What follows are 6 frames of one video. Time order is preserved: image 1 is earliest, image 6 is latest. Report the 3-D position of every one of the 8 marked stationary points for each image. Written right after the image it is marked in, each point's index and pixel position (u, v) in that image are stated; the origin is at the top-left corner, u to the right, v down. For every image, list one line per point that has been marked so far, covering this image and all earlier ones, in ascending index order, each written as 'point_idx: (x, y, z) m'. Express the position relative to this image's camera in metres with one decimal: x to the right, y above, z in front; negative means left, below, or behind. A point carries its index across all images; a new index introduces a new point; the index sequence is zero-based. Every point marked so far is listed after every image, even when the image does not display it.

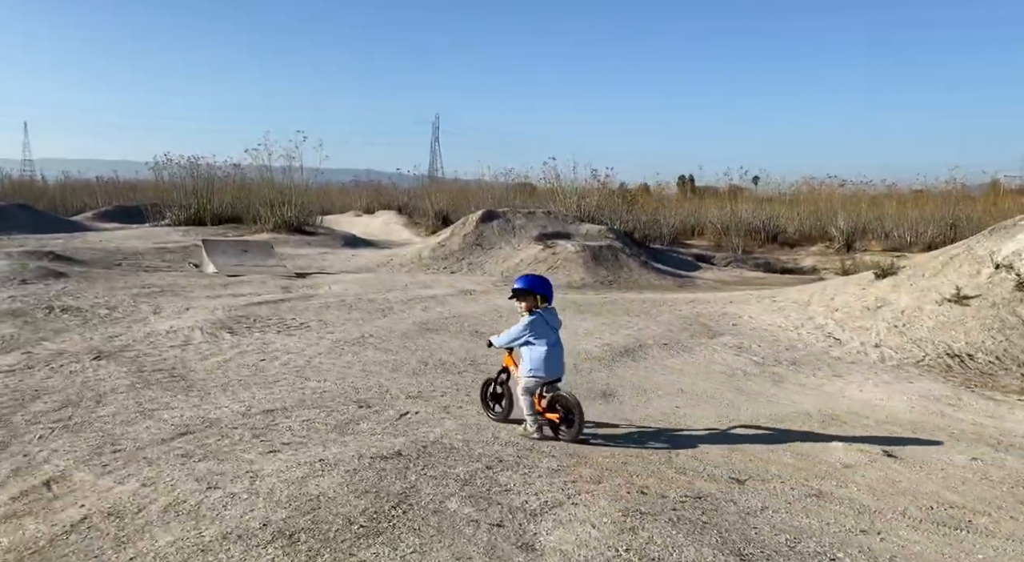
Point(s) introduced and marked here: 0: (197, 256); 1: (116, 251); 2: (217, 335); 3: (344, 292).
0: (-7.7, +0.6, +19.0) m
1: (-9.6, +0.8, +18.8) m
2: (-2.5, -0.5, +6.8) m
3: (-2.4, -0.2, +11.3) m
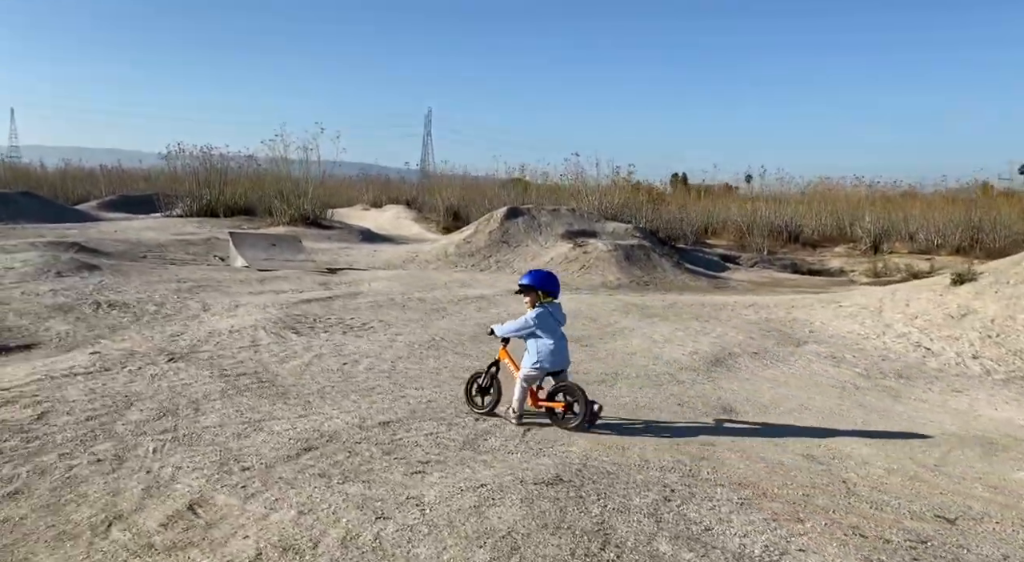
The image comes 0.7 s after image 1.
0: (-7.0, +0.8, +18.9) m
1: (-8.9, +1.0, +18.6) m
2: (-1.9, -0.5, +6.6) m
3: (-1.8, -0.1, +11.1) m
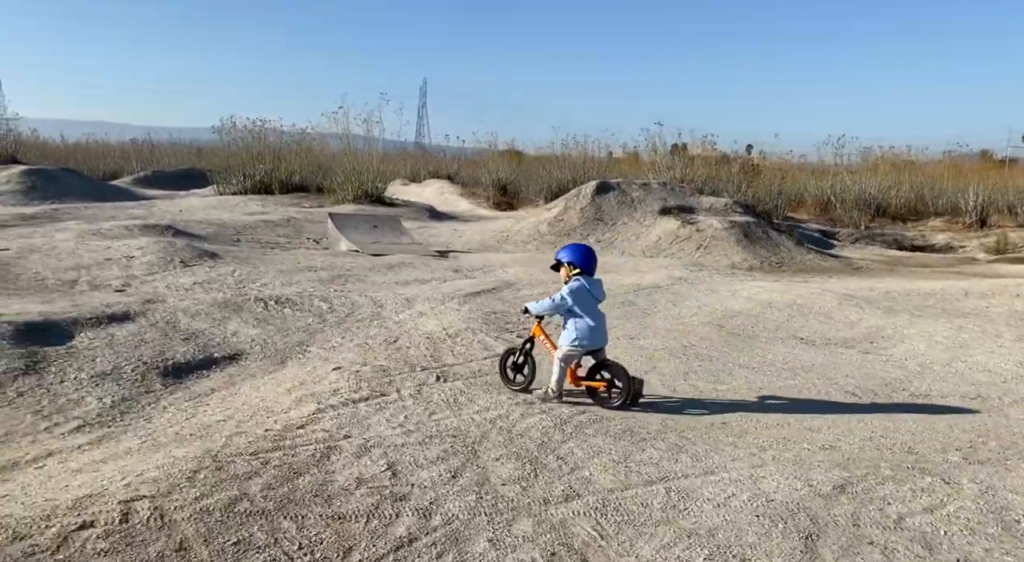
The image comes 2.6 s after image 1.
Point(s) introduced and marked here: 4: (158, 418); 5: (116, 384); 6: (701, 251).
0: (-4.5, +1.2, +18.3) m
1: (-6.4, +1.3, +18.1) m
2: (0.0, -0.5, +5.9) m
3: (+0.4, 0.0, +10.4) m
4: (-1.9, -0.8, +4.2) m
5: (-2.5, -0.7, +4.9) m
6: (+3.8, +0.6, +15.9) m
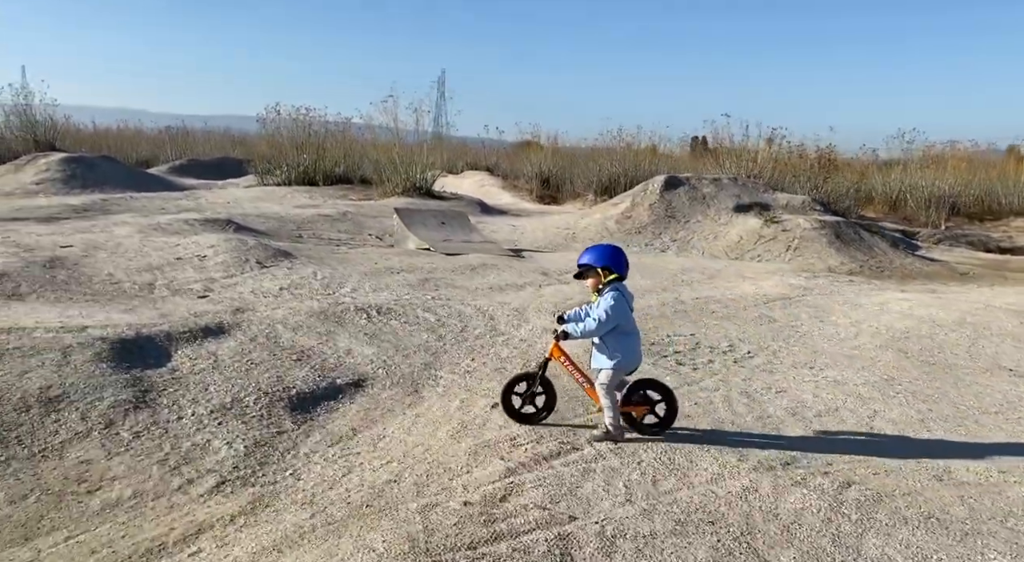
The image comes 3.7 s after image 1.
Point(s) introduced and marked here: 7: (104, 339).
0: (-2.9, +1.2, +17.7) m
1: (-4.8, +1.4, +17.5) m
2: (+1.1, -0.6, +5.1) m
3: (+1.6, -0.1, +9.6) m
4: (-0.9, -0.9, +3.5) m
5: (-1.5, -0.8, +4.2) m
6: (+5.3, +0.5, +15.0) m
7: (-3.0, -0.4, +5.7) m
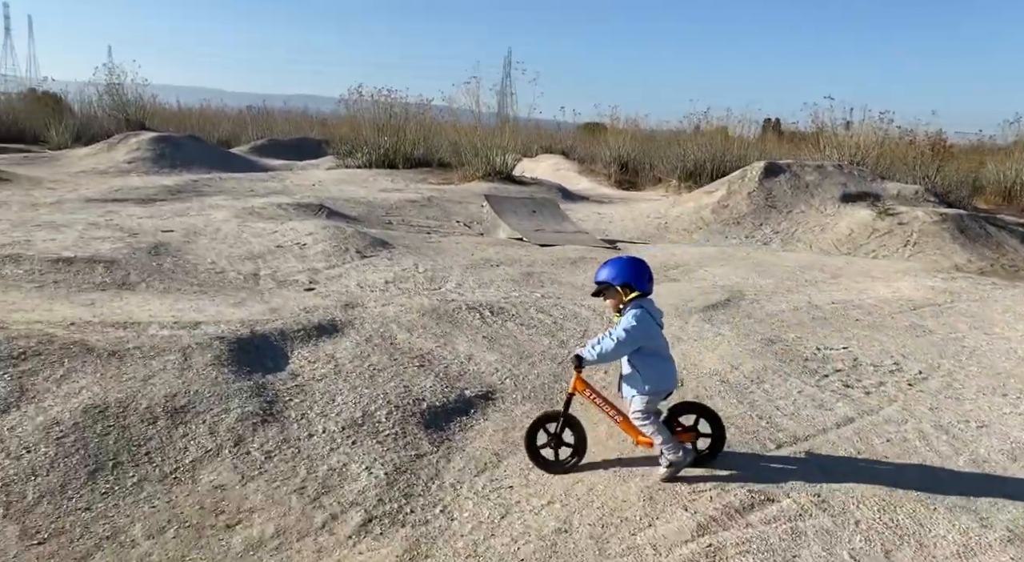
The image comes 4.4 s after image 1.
0: (-0.9, +1.5, +17.3) m
1: (-2.8, +1.7, +17.4) m
2: (+1.9, -0.7, +4.5) m
3: (+2.9, 0.0, +8.9) m
4: (-0.2, -1.0, +3.1) m
5: (-0.7, -0.8, +3.9) m
6: (+7.1, +0.6, +13.9) m
7: (-2.0, -0.4, +5.4) m
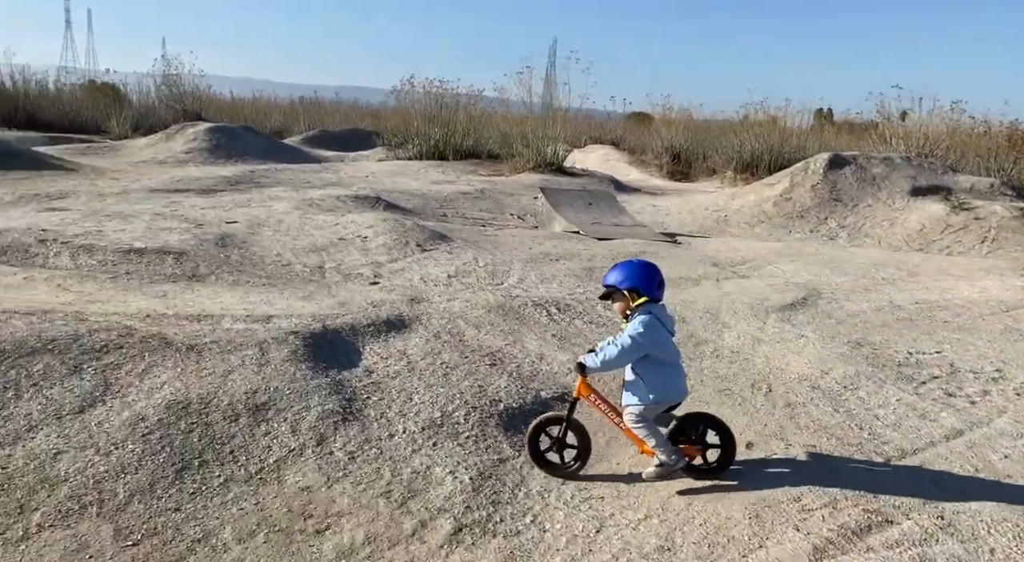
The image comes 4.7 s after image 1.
0: (+0.4, +1.6, +17.2) m
1: (-1.5, +1.9, +17.4) m
2: (+2.4, -0.7, +4.2) m
3: (+3.6, 0.0, +8.6) m
4: (+0.2, -1.0, +3.0) m
5: (-0.3, -0.8, +3.8) m
6: (+8.1, +0.6, +13.3) m
7: (-1.5, -0.4, +5.4) m
